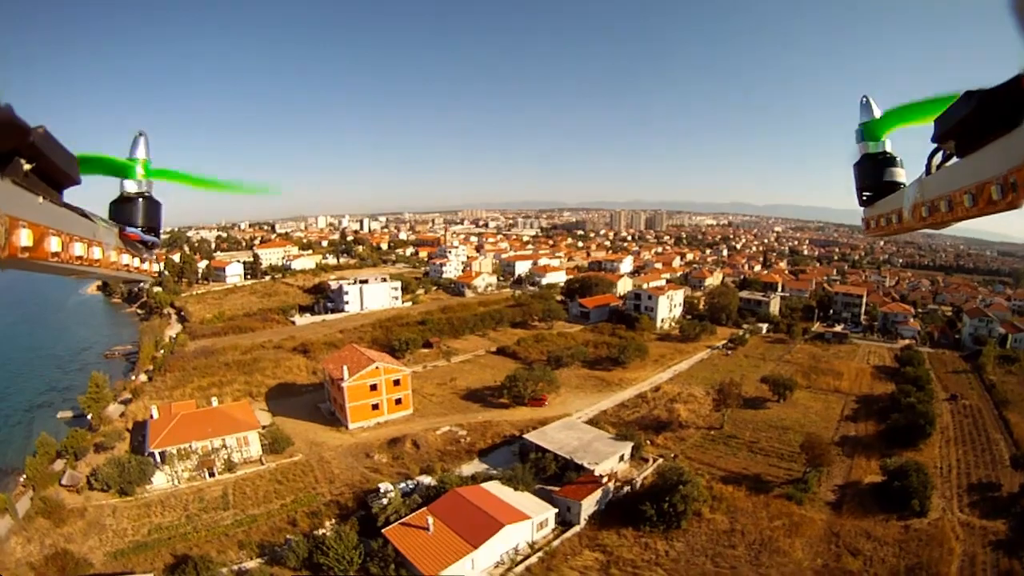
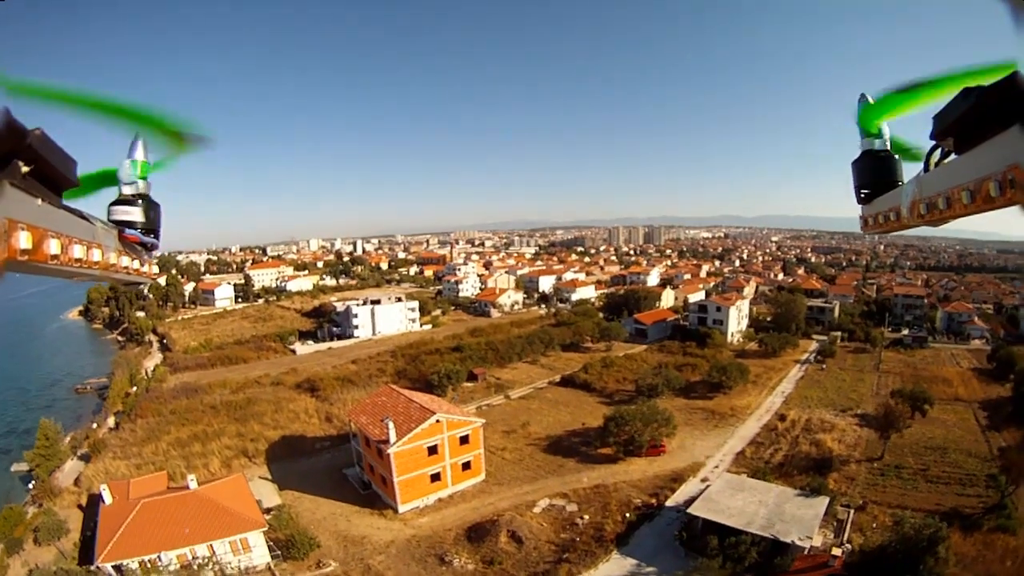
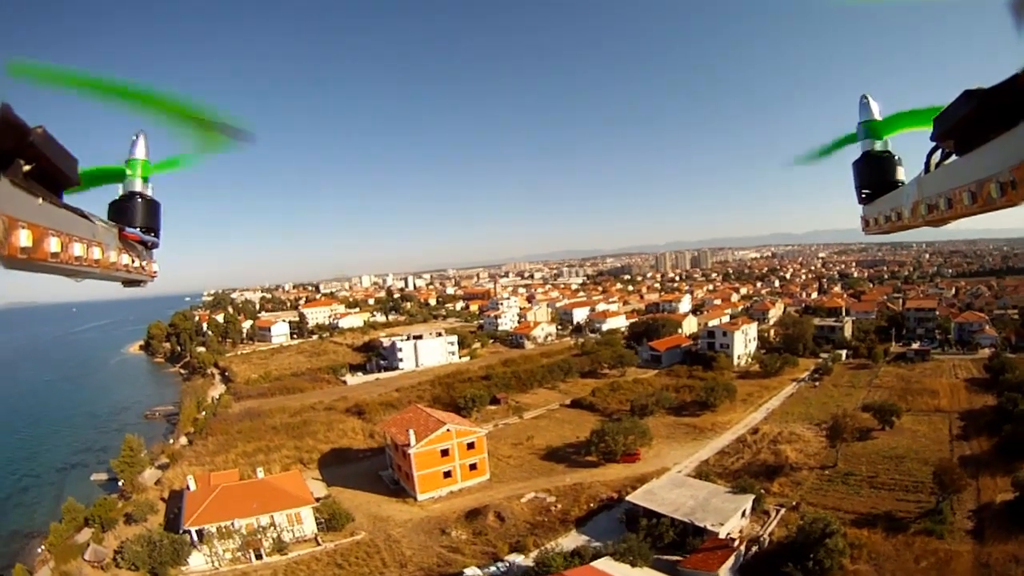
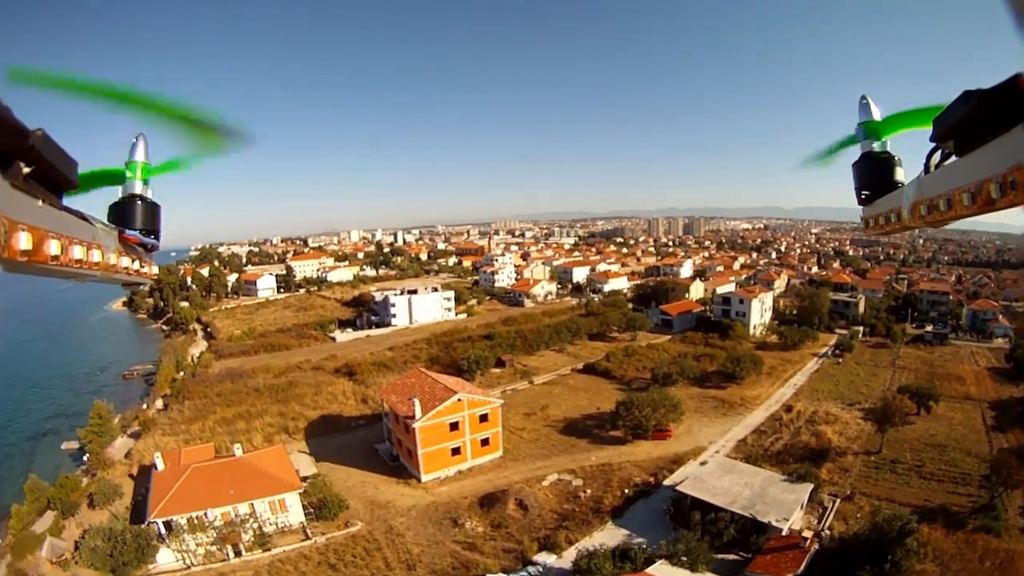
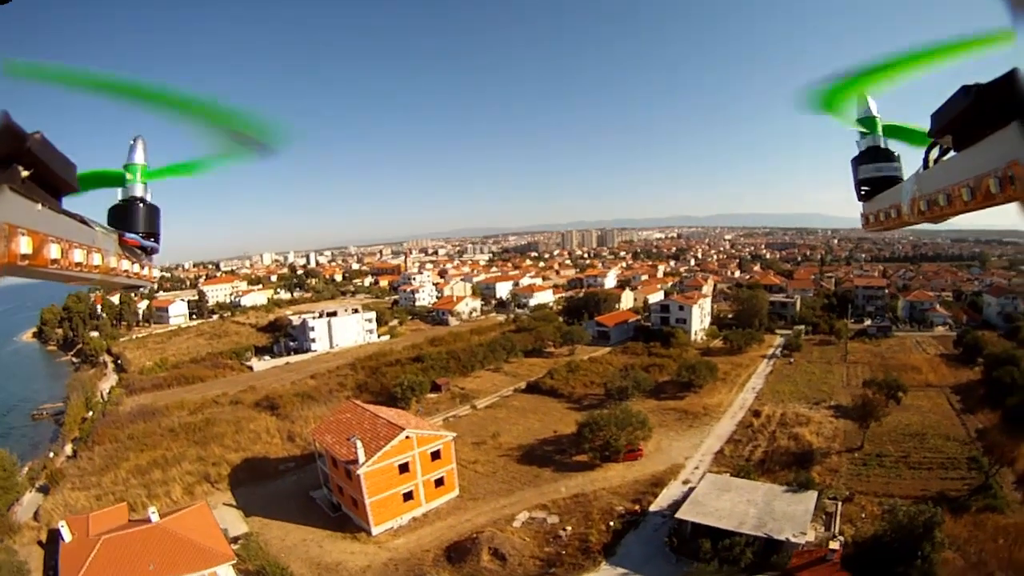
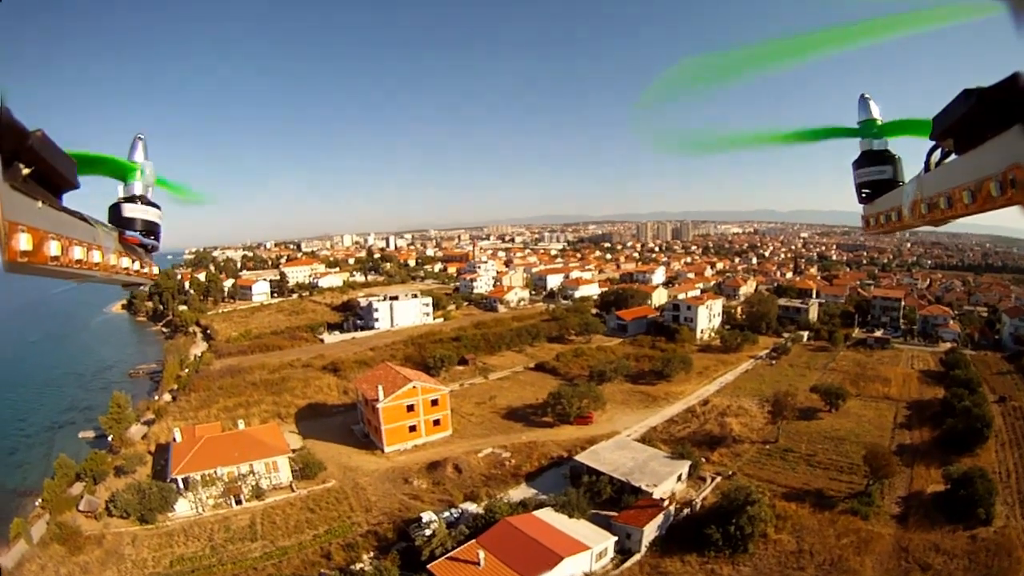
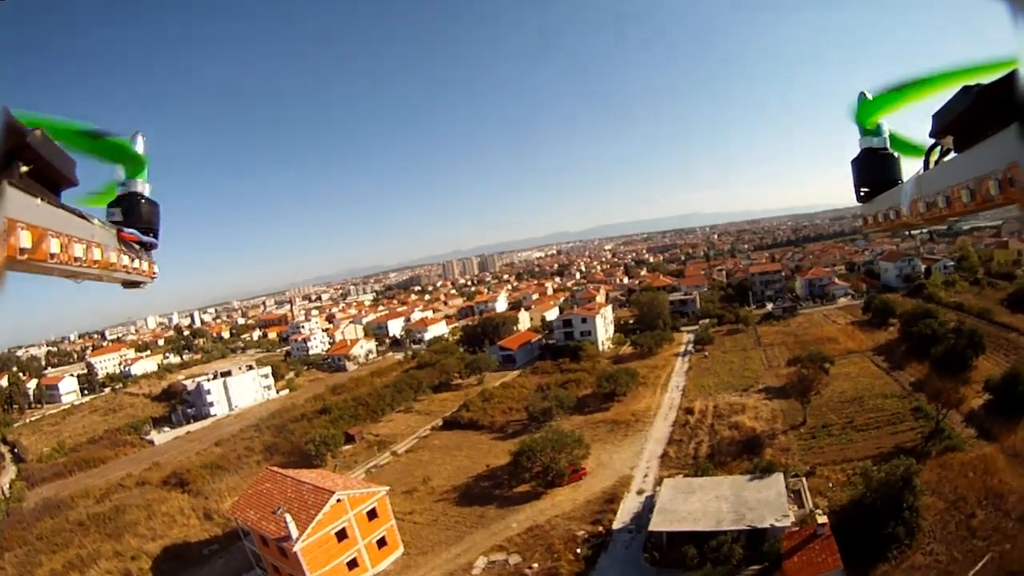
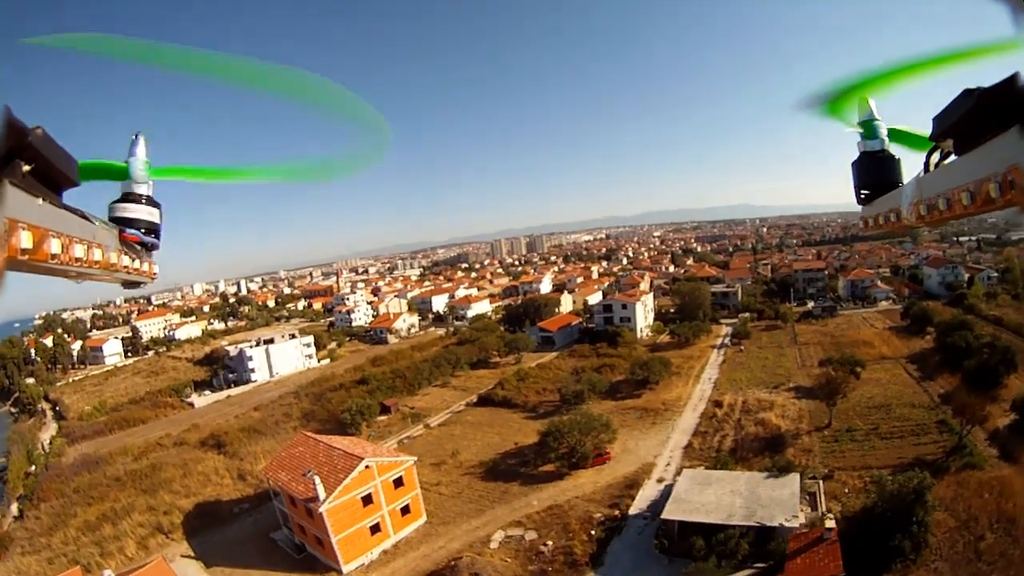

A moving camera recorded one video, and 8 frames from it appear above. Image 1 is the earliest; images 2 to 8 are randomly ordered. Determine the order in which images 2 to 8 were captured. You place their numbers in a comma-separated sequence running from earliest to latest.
6, 3, 4, 2, 5, 8, 7
